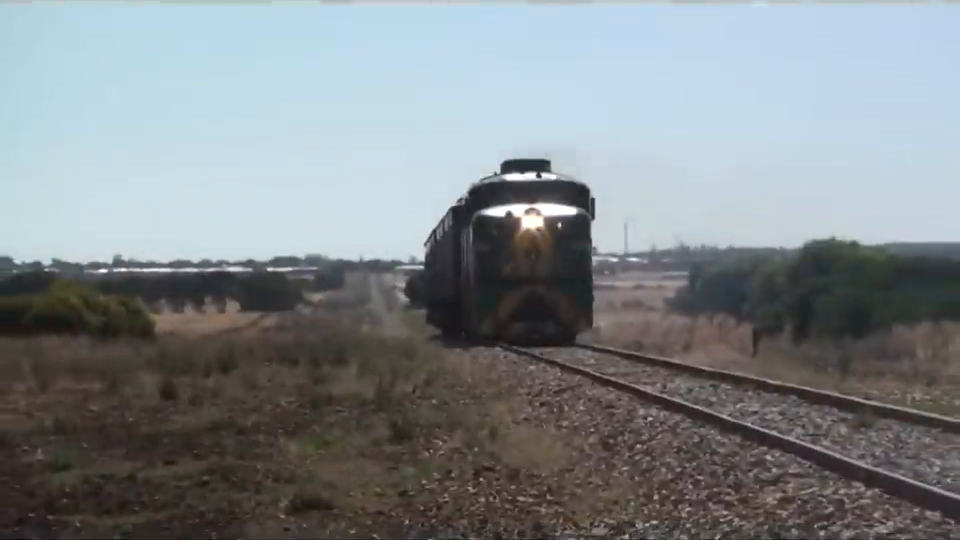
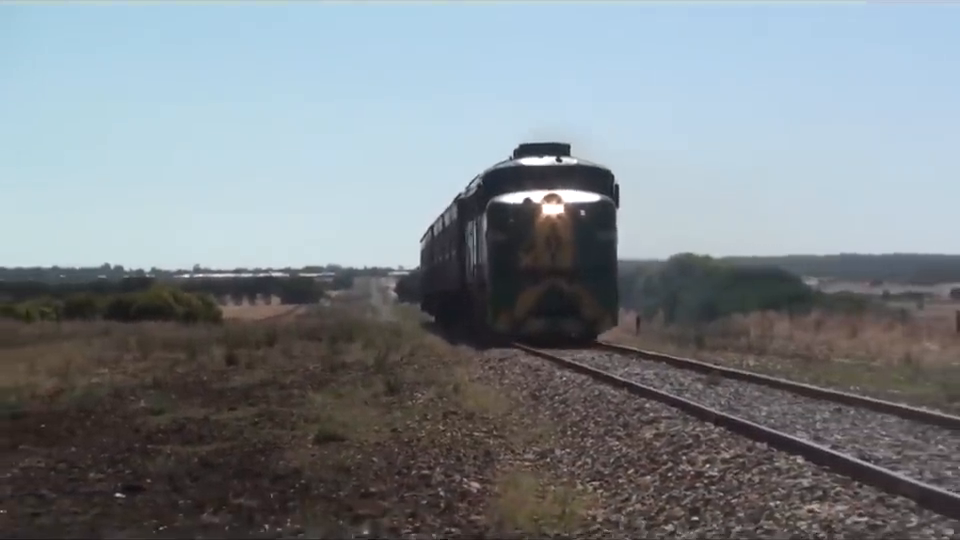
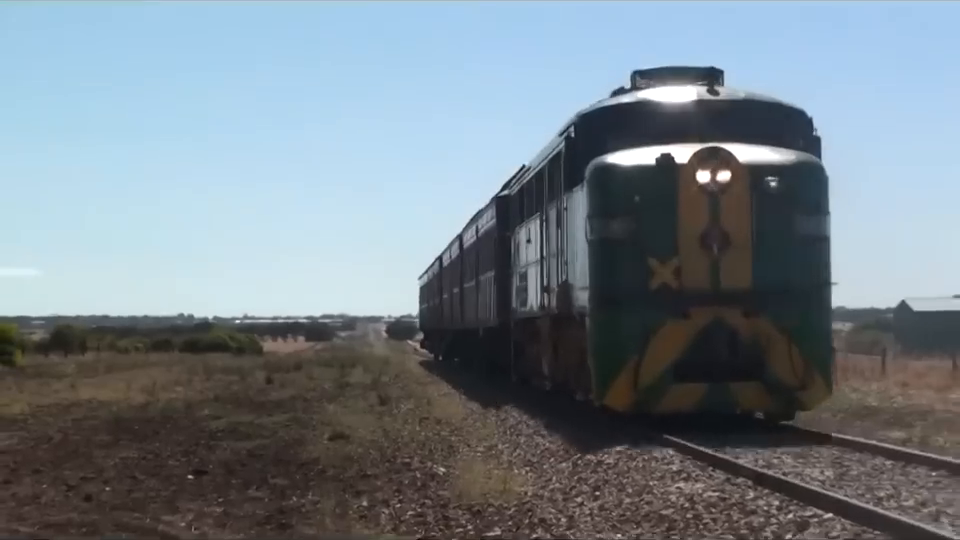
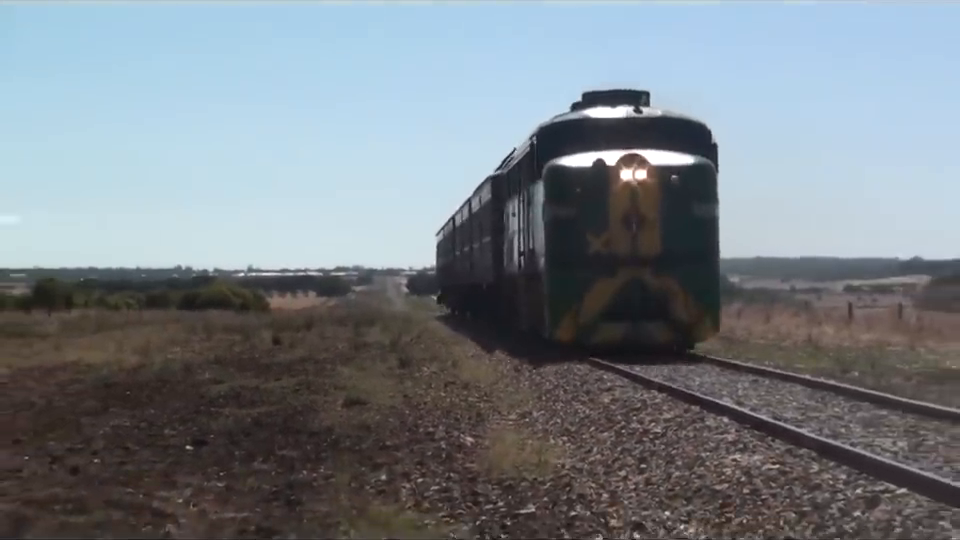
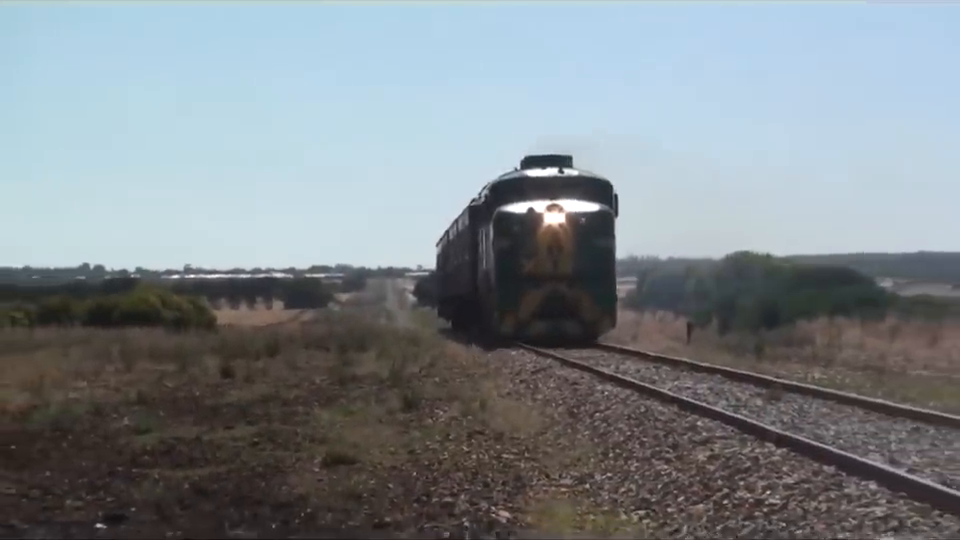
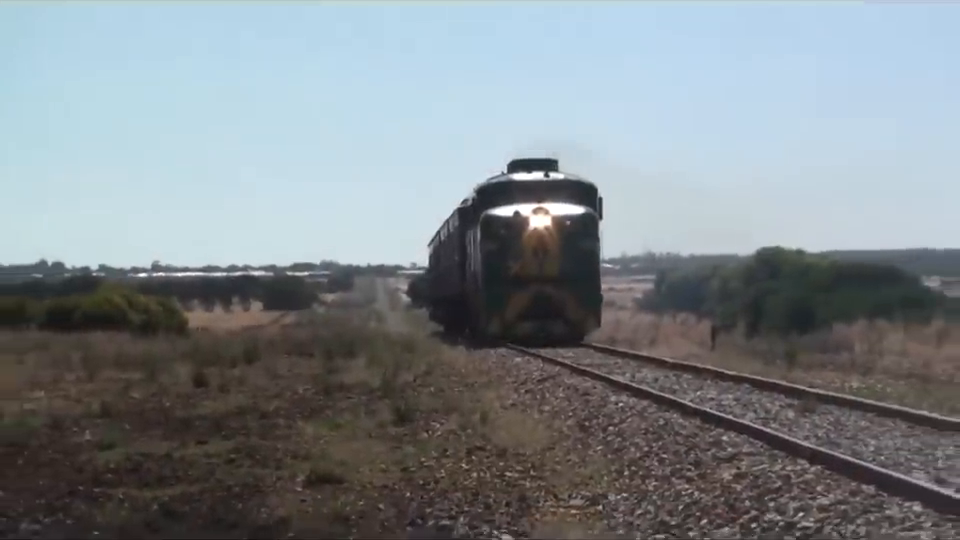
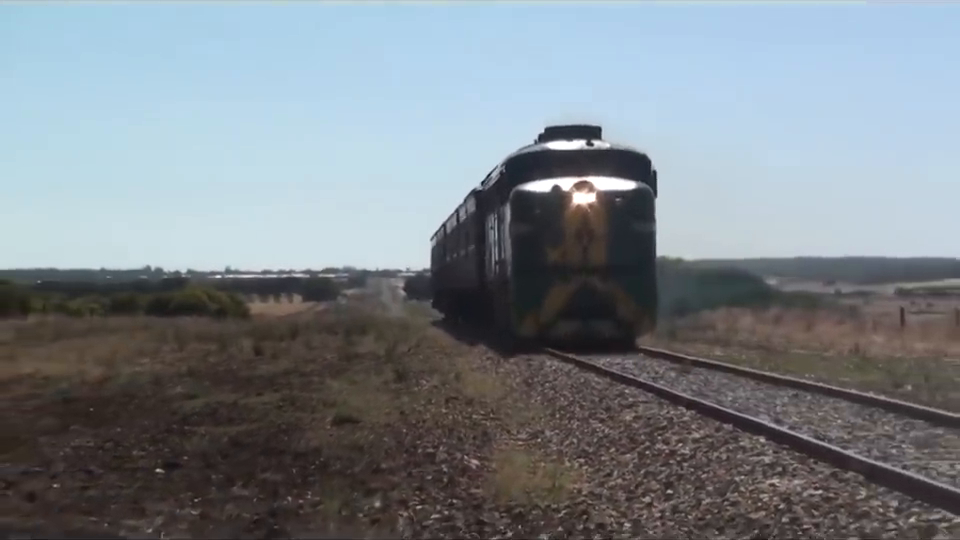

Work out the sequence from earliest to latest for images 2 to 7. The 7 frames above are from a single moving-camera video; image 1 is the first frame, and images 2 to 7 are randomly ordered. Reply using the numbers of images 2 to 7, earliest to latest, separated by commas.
6, 5, 2, 7, 4, 3
